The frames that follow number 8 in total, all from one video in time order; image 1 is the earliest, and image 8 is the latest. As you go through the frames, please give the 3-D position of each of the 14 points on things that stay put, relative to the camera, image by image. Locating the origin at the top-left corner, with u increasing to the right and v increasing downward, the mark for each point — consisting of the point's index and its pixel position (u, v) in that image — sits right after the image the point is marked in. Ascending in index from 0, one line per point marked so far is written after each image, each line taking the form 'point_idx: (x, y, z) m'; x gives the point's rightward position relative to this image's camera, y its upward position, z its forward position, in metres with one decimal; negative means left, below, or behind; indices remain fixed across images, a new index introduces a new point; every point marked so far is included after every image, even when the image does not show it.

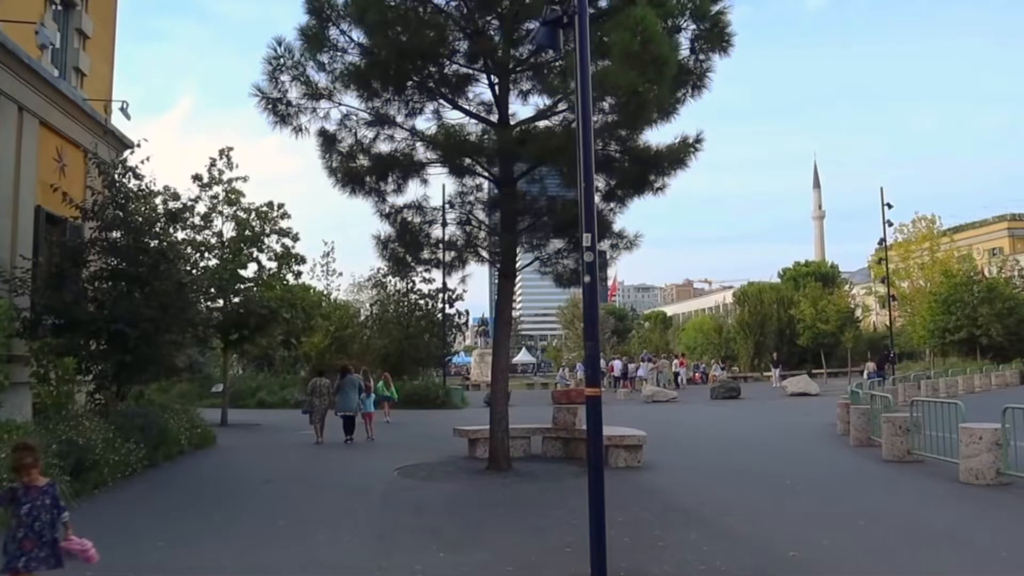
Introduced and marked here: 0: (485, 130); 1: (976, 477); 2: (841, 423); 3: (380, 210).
0: (-0.4, +2.1, +12.8) m
1: (+5.5, -2.3, +11.3) m
2: (+6.5, -2.7, +19.0) m
3: (-1.9, +1.1, +13.4) m
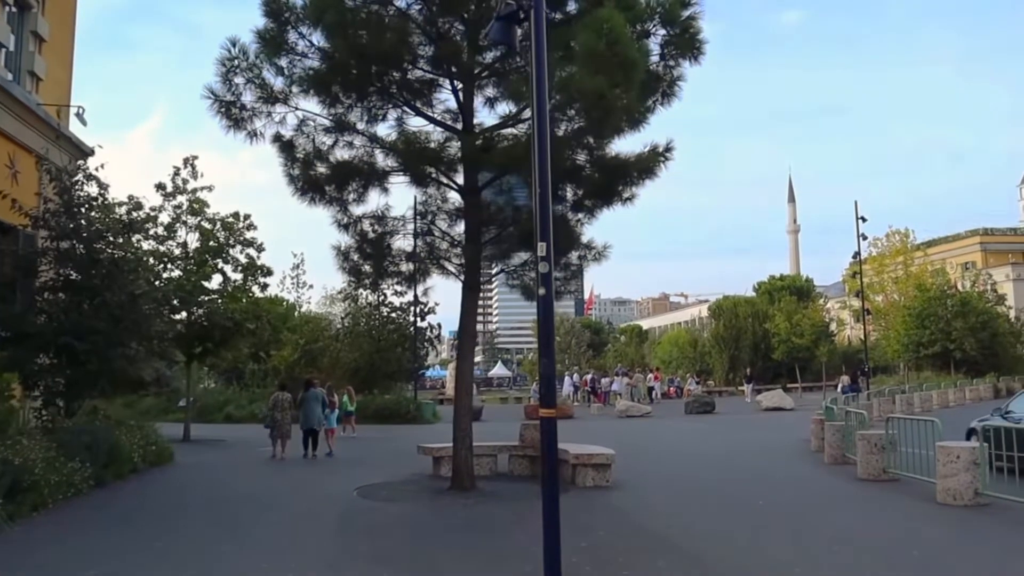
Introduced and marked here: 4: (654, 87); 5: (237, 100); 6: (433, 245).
0: (-0.9, +2.0, +12.4) m
1: (+5.1, -2.4, +11.0) m
2: (+5.9, -3.0, +18.7) m
3: (-2.4, +0.9, +13.0) m
4: (+1.9, +2.7, +12.5) m
5: (-3.3, +2.3, +11.4) m
6: (-1.1, +0.6, +13.1) m
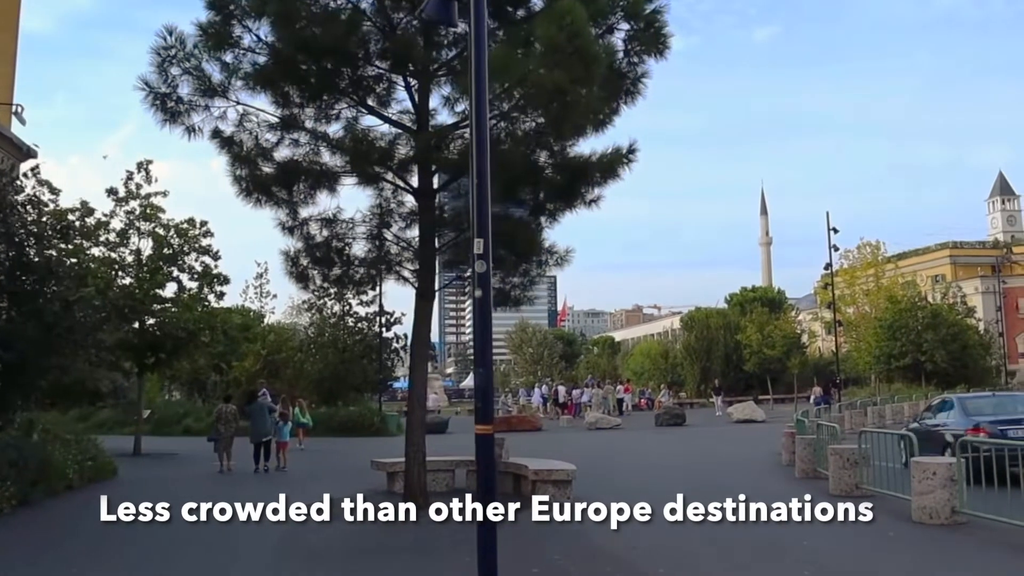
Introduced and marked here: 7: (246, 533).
0: (-1.4, +1.9, +11.7) m
1: (+4.6, -2.5, +10.4) m
2: (+5.2, -3.2, +18.2) m
3: (-3.0, +0.8, +12.3) m
4: (+1.3, +2.6, +12.0) m
5: (-3.8, +2.2, +10.7) m
6: (-1.7, +0.5, +12.4) m
7: (-3.2, -3.0, +11.4) m
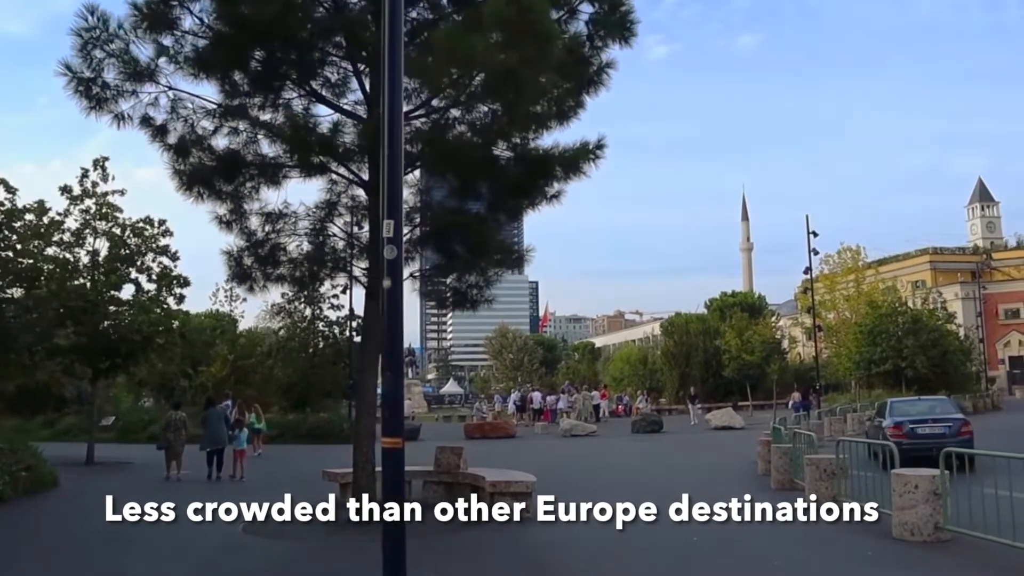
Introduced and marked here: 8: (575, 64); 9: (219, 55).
0: (-1.9, +1.9, +11.0) m
1: (+4.1, -2.5, +9.8) m
2: (+4.6, -3.2, +17.5) m
3: (-3.5, +0.8, +11.5) m
4: (+0.8, +2.6, +11.3) m
5: (-4.3, +2.2, +9.9) m
6: (-2.2, +0.5, +11.6) m
7: (-3.7, -3.0, +10.6) m
8: (+0.7, +2.6, +11.1) m
9: (-3.4, +2.7, +10.9) m
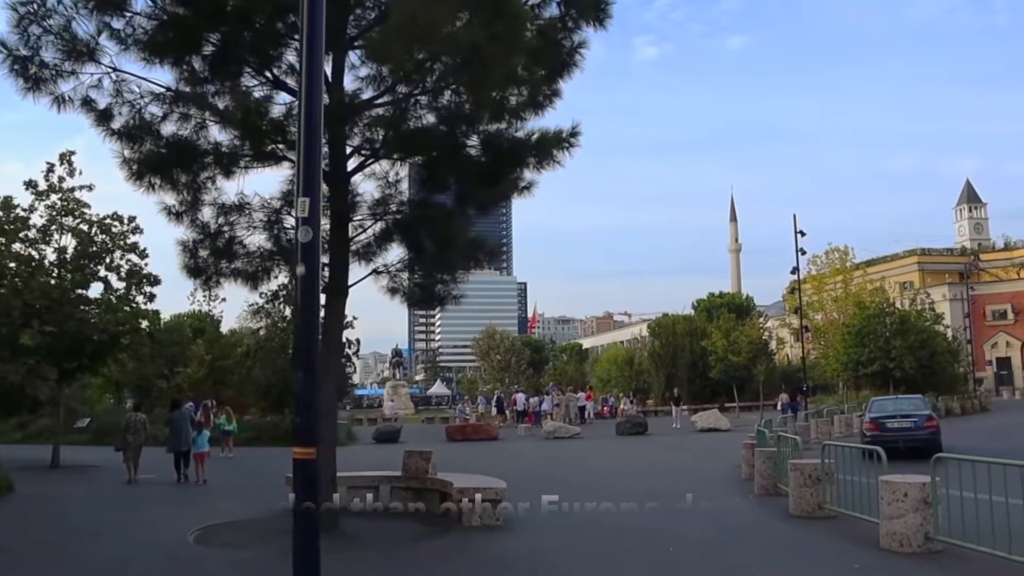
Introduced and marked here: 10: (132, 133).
0: (-2.3, +1.9, +10.4) m
1: (+3.8, -2.5, +9.2) m
2: (+4.1, -3.2, +17.0) m
3: (-3.8, +0.9, +10.9) m
4: (+0.5, +2.6, +10.7) m
5: (-4.6, +2.3, +9.3) m
6: (-2.6, +0.5, +11.0) m
7: (-4.0, -2.9, +10.0) m
8: (+0.4, +2.7, +10.6) m
9: (-3.7, +2.7, +10.3) m
10: (-4.1, +1.7, +10.3) m
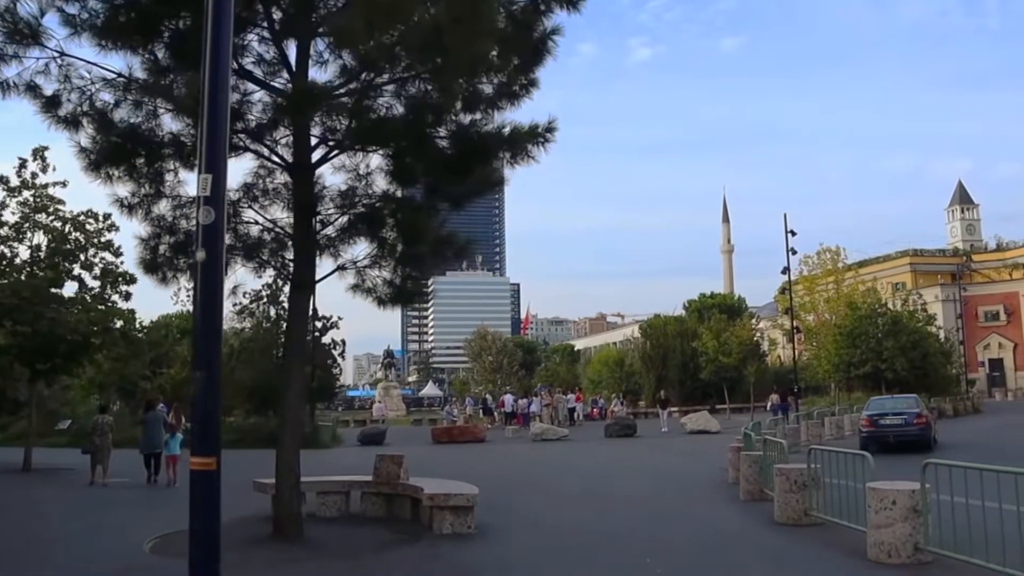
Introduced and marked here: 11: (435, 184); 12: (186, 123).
0: (-2.5, +2.0, +9.9) m
1: (+3.5, -2.4, +8.8) m
2: (+3.8, -3.2, +16.5) m
3: (-4.1, +0.9, +10.4) m
4: (+0.2, +2.7, +10.3) m
5: (-4.9, +2.3, +8.8) m
6: (-2.9, +0.6, +10.6) m
7: (-4.3, -2.9, +9.5) m
8: (+0.1, +2.7, +10.1) m
9: (-4.0, +2.8, +9.9) m
10: (-4.4, +1.7, +9.8) m
11: (-0.8, +1.1, +9.9) m
12: (-3.4, +1.7, +10.0) m
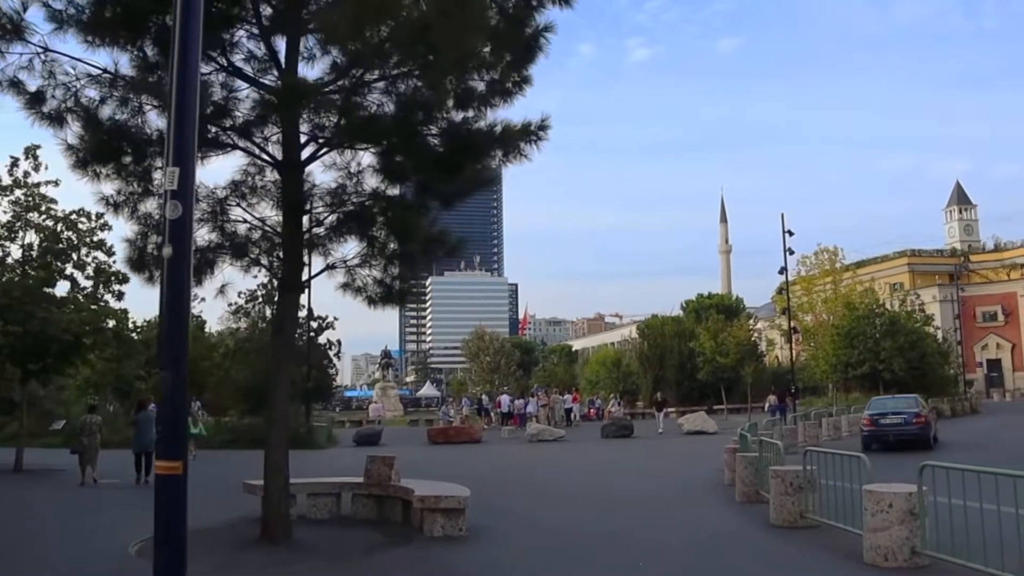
0: (-2.6, +2.0, +9.8) m
1: (+3.4, -2.4, +8.7) m
2: (+3.7, -3.2, +16.4) m
3: (-4.2, +0.9, +10.3) m
4: (+0.1, +2.7, +10.1) m
5: (-5.0, +2.3, +8.6) m
6: (-2.9, +0.6, +10.4) m
7: (-4.4, -2.9, +9.4) m
8: (0.0, +2.7, +10.0) m
9: (-4.1, +2.8, +9.7) m
10: (-4.5, +1.7, +9.7) m
11: (-0.8, +1.1, +9.8) m
12: (-3.4, +1.8, +9.8) m
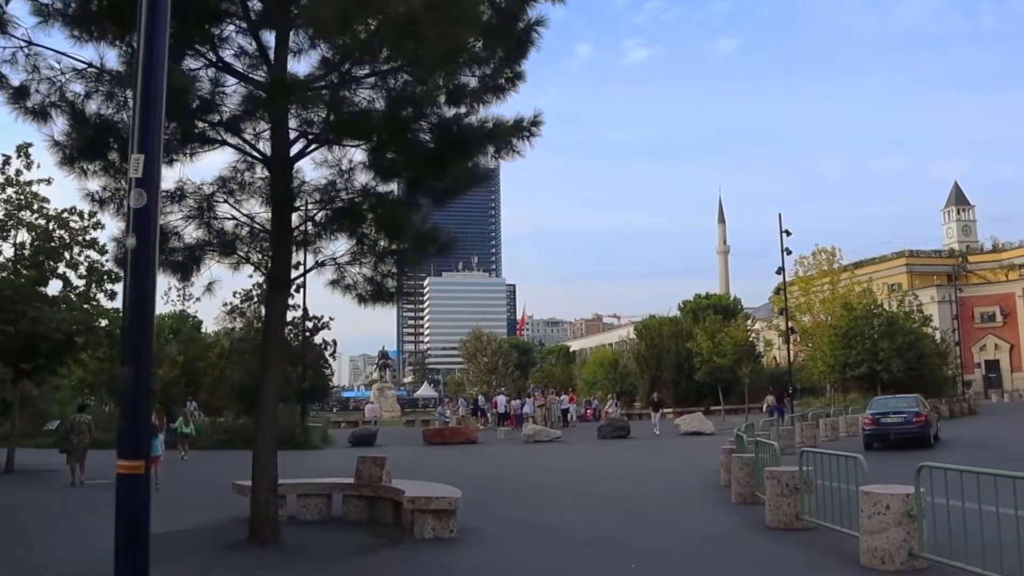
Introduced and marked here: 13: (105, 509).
0: (-2.7, +2.0, +9.6) m
1: (+3.3, -2.4, +8.5) m
2: (+3.6, -3.2, +16.3) m
3: (-4.3, +1.0, +10.1) m
4: (0.0, +2.7, +10.0) m
5: (-5.1, +2.3, +8.5) m
6: (-3.0, +0.6, +10.3) m
7: (-4.5, -2.8, +9.2) m
8: (-0.1, +2.7, +9.8) m
9: (-4.2, +2.8, +9.6) m
10: (-4.5, +1.7, +9.5) m
11: (-0.9, +1.2, +9.6) m
12: (-3.5, +1.8, +9.7) m
13: (-6.0, -3.3, +14.1) m
